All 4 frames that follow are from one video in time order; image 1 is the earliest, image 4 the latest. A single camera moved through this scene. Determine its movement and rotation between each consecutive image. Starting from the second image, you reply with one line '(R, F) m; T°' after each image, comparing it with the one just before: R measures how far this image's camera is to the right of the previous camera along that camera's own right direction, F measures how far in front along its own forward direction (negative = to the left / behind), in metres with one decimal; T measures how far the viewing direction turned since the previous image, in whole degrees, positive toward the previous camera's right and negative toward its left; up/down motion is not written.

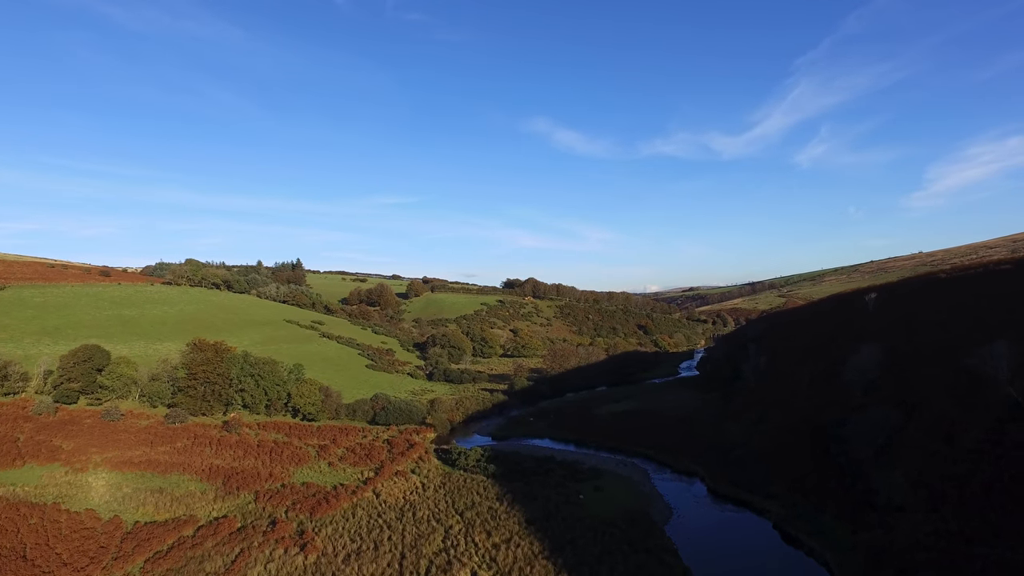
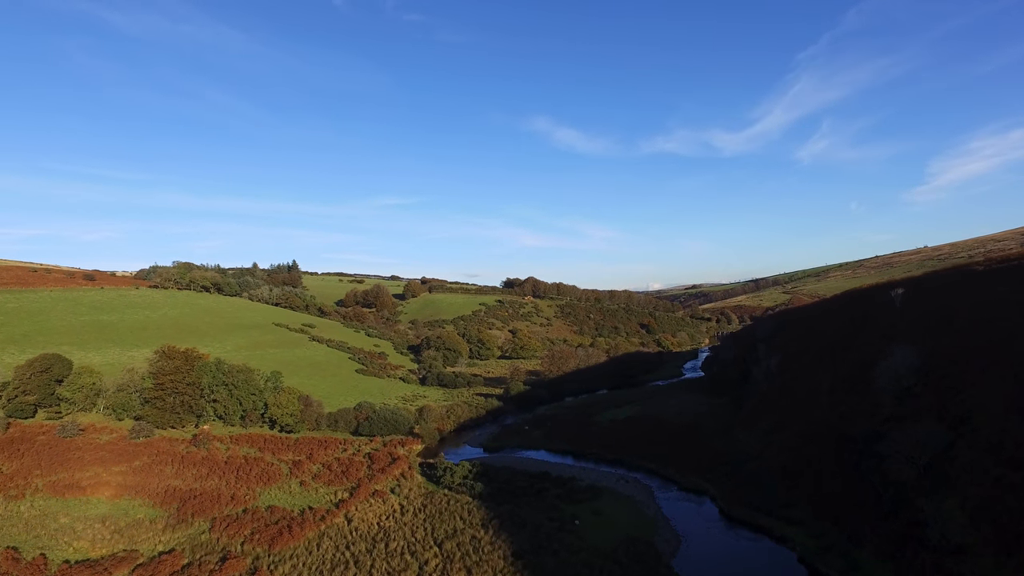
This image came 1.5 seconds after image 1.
(+0.9, +3.2) m; 0°
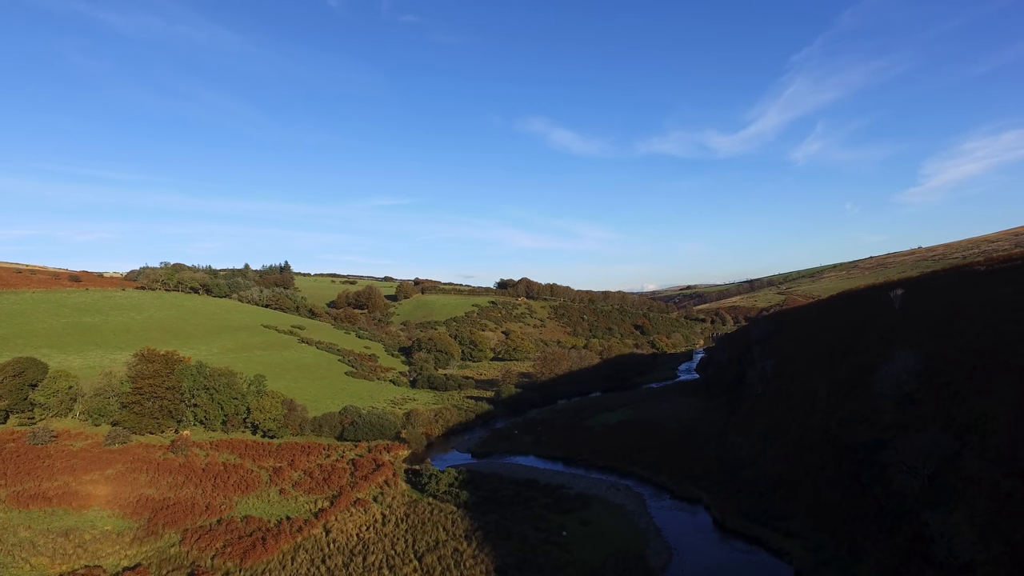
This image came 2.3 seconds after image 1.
(+0.5, +1.0) m; 0°
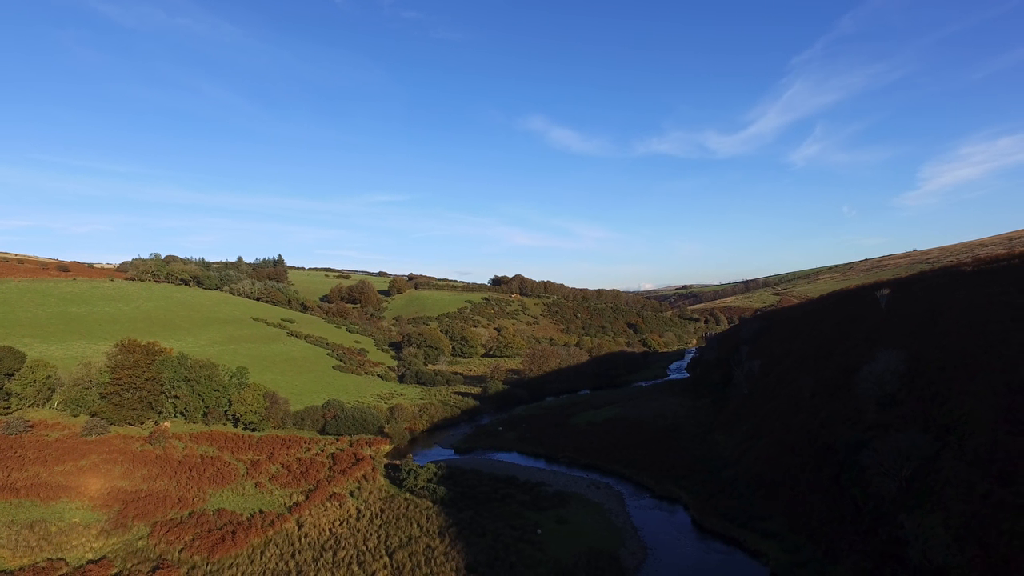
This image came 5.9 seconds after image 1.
(+0.9, +0.4) m; 0°
